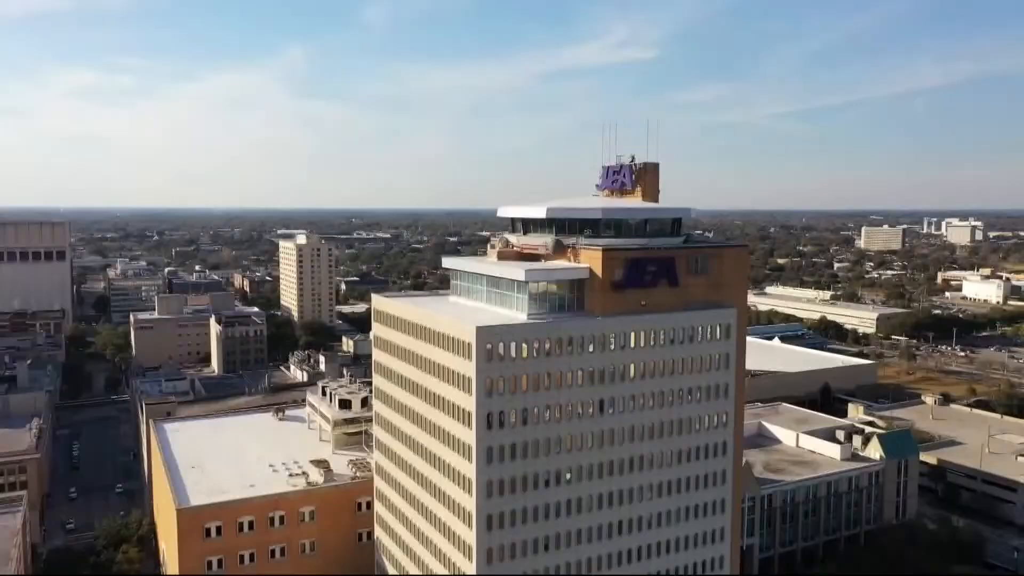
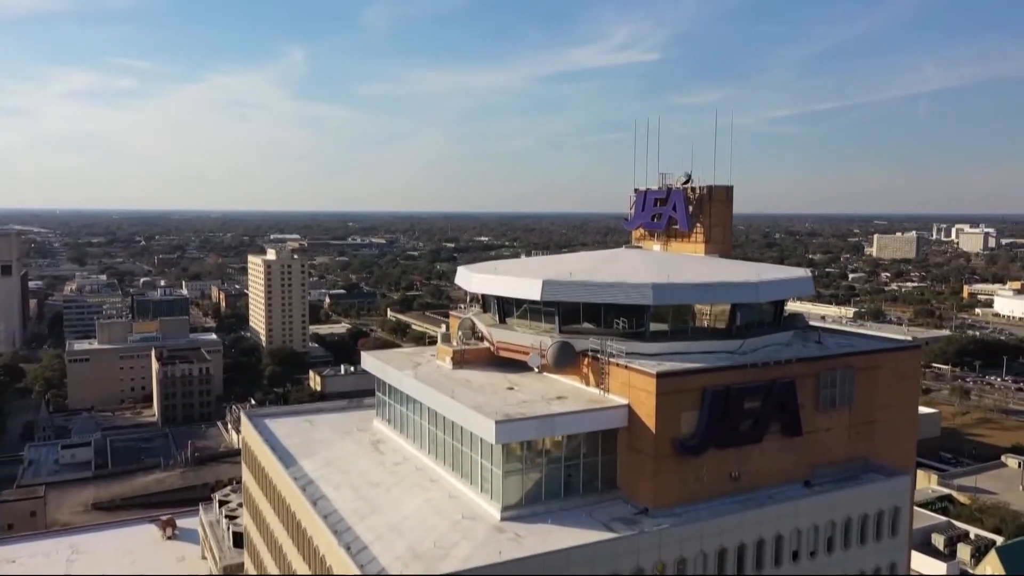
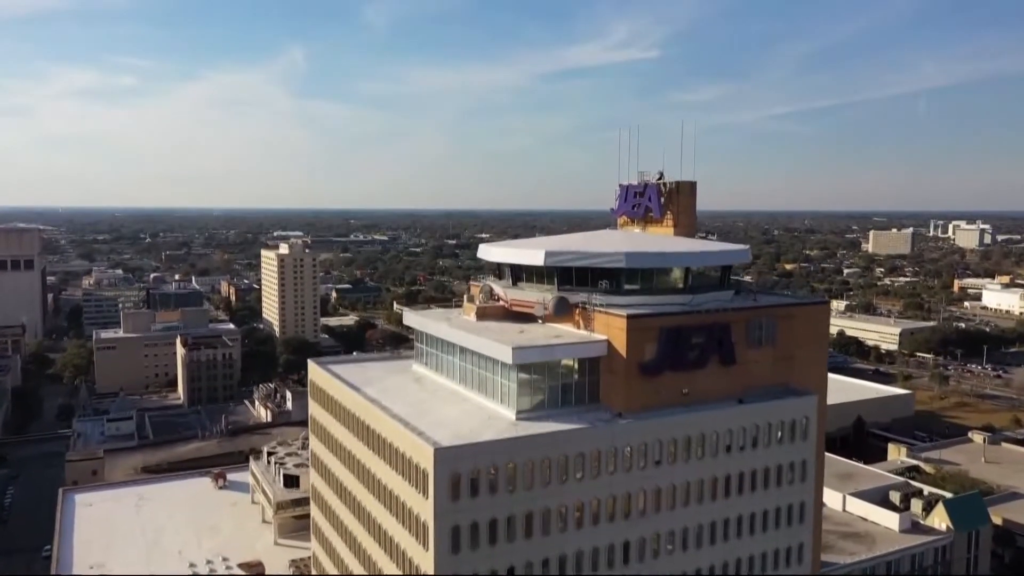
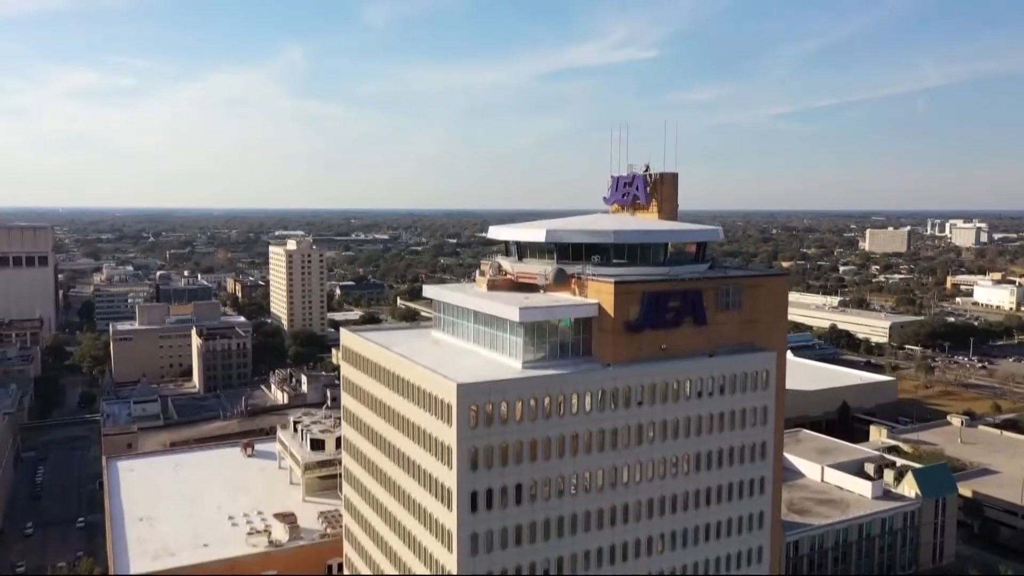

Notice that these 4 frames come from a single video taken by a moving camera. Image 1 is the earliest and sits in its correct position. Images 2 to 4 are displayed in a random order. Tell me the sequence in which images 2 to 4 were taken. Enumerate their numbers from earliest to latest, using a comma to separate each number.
4, 3, 2
